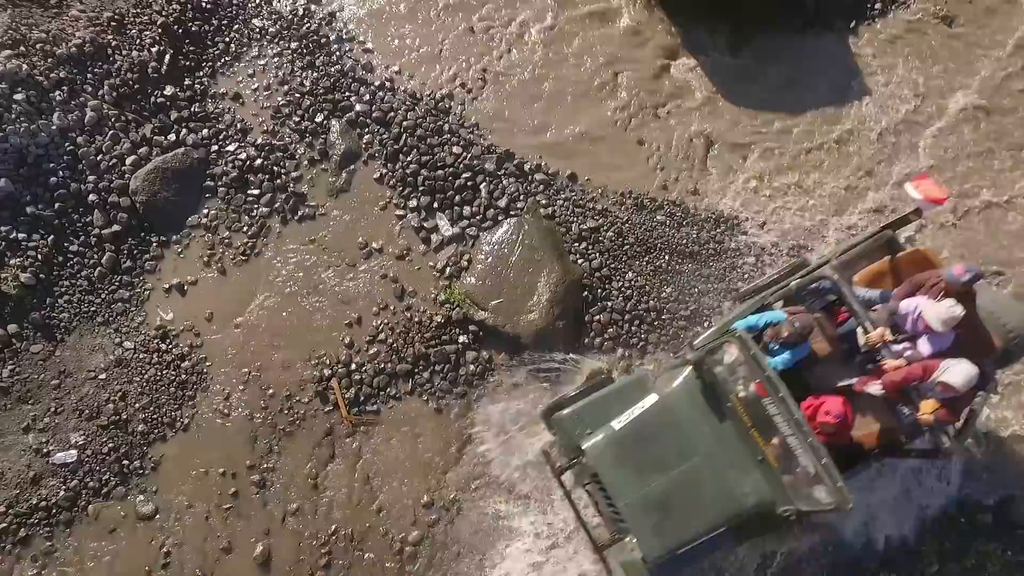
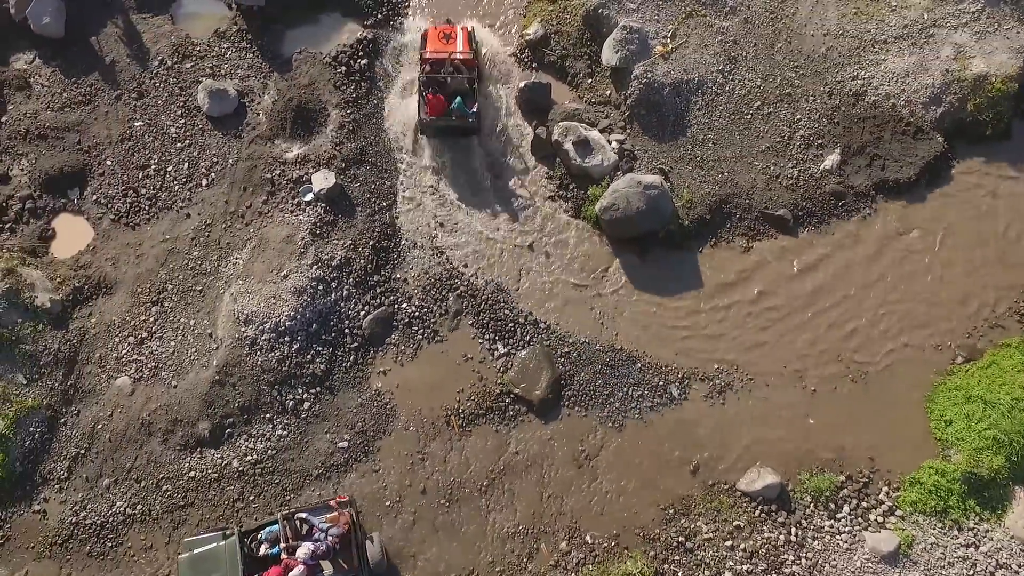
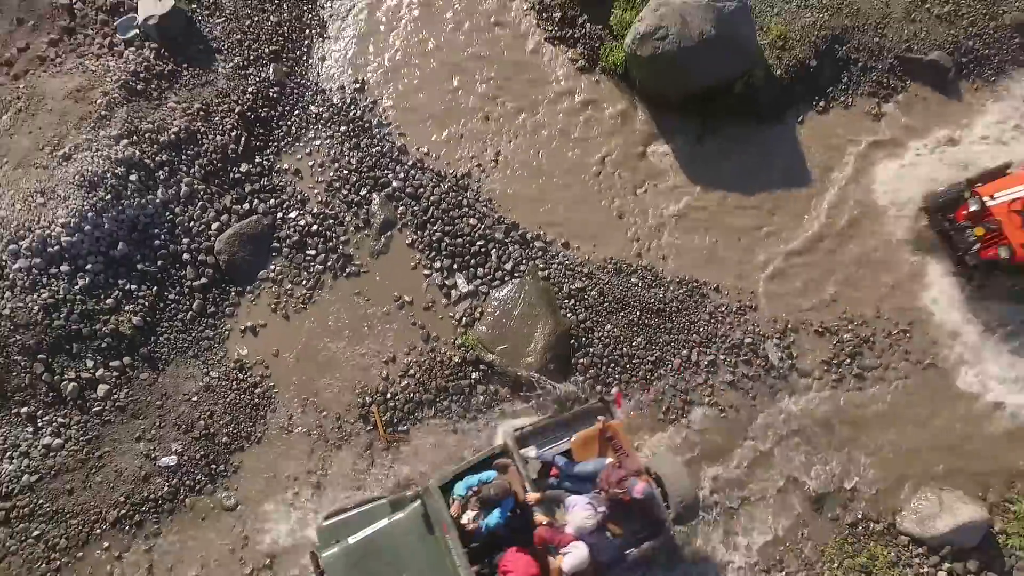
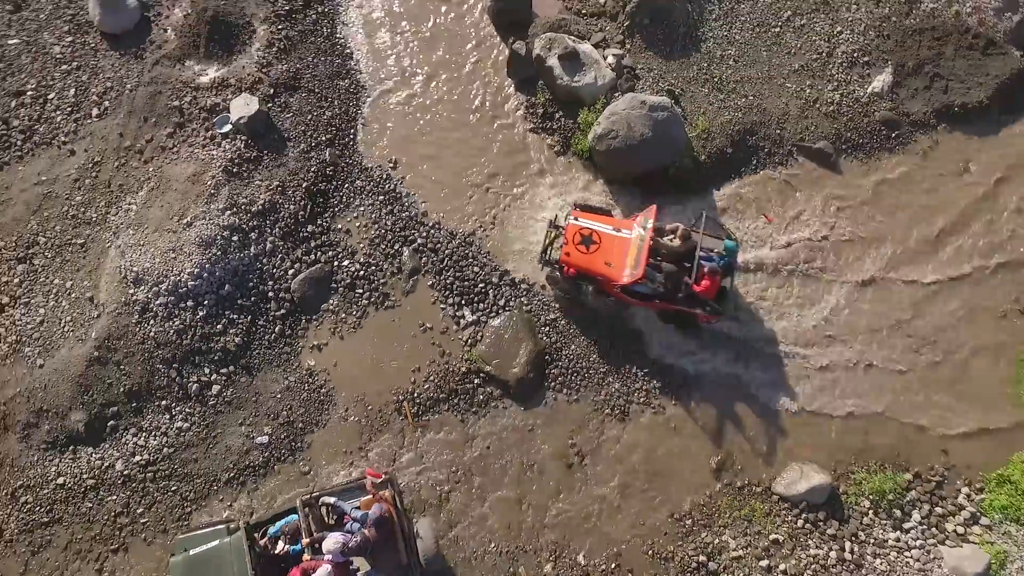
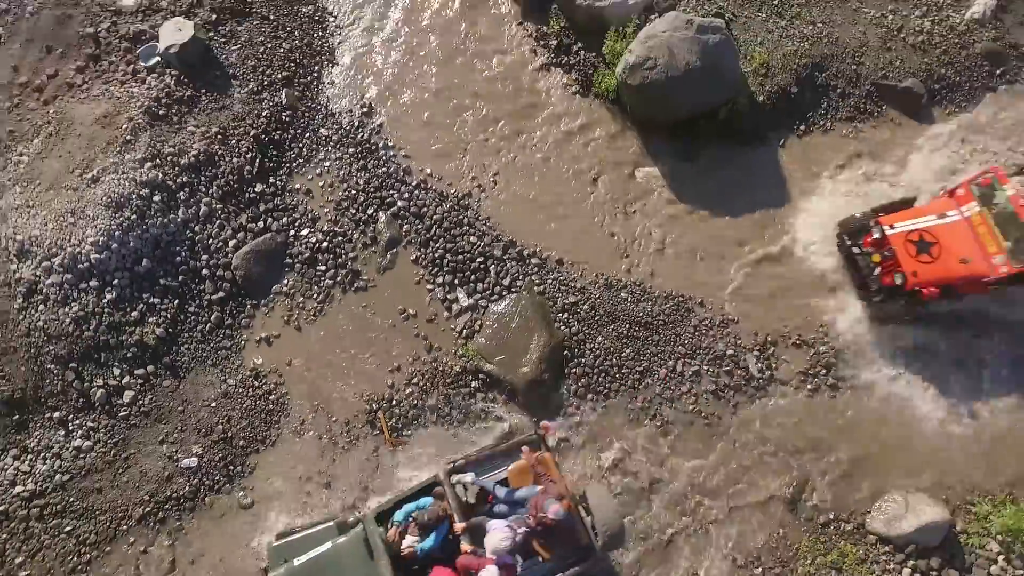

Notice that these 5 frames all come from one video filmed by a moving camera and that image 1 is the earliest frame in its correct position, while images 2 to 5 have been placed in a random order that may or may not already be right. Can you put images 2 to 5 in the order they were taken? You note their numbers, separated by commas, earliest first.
3, 5, 4, 2
